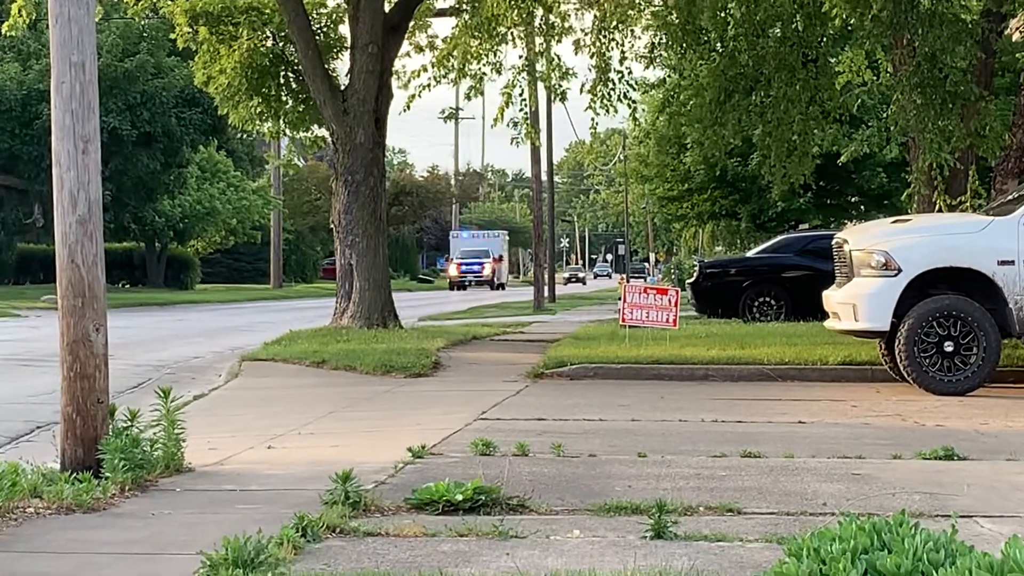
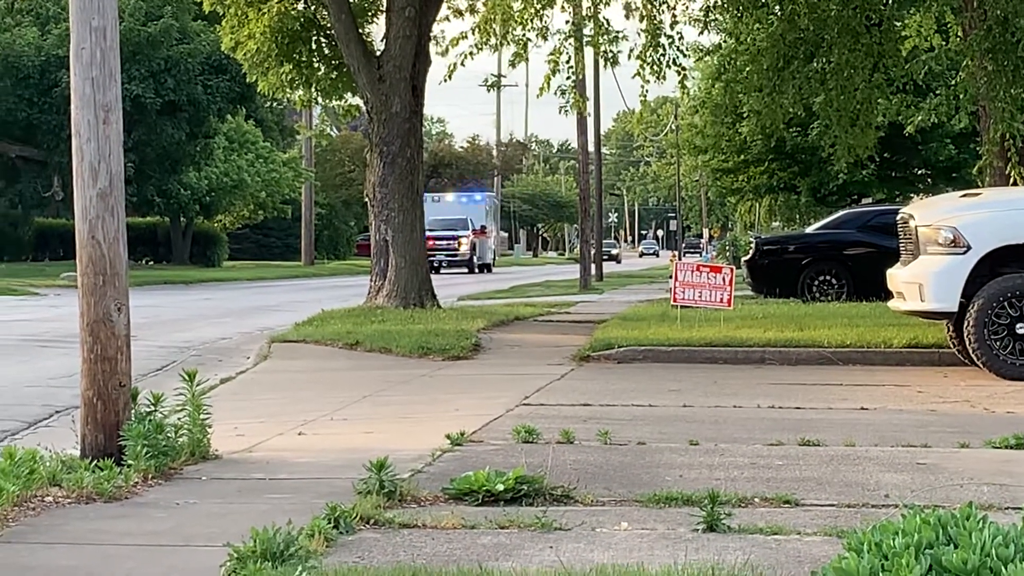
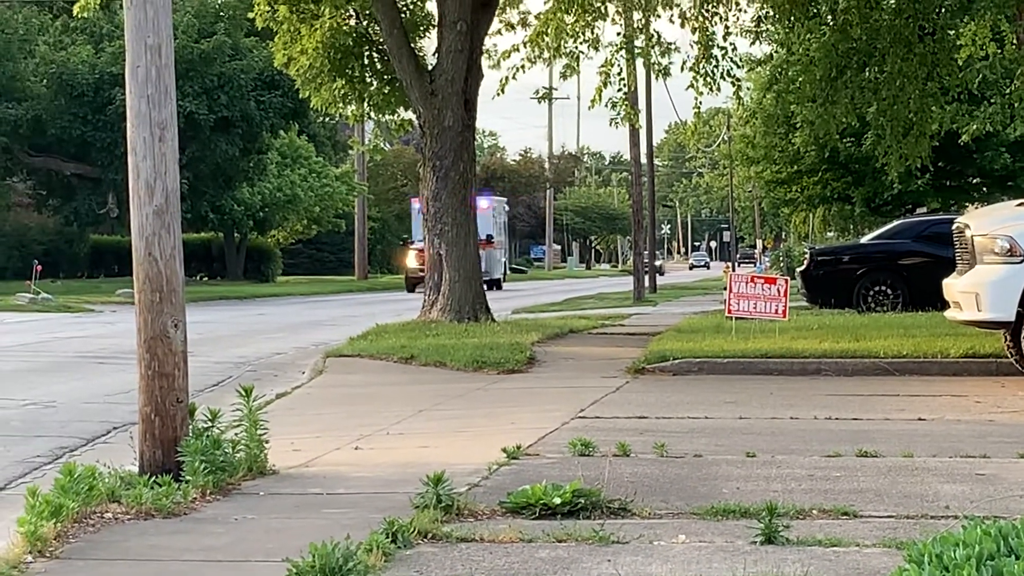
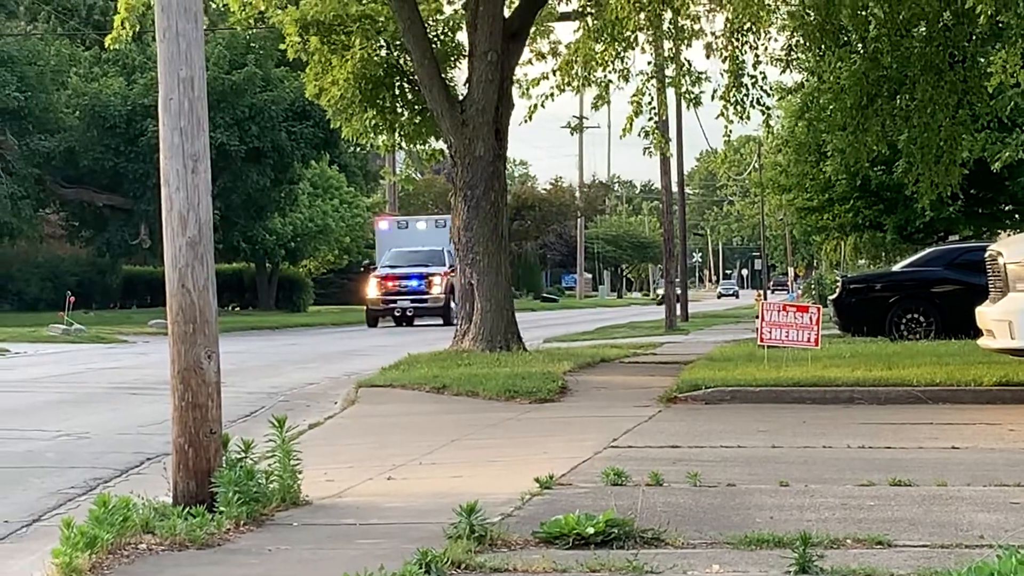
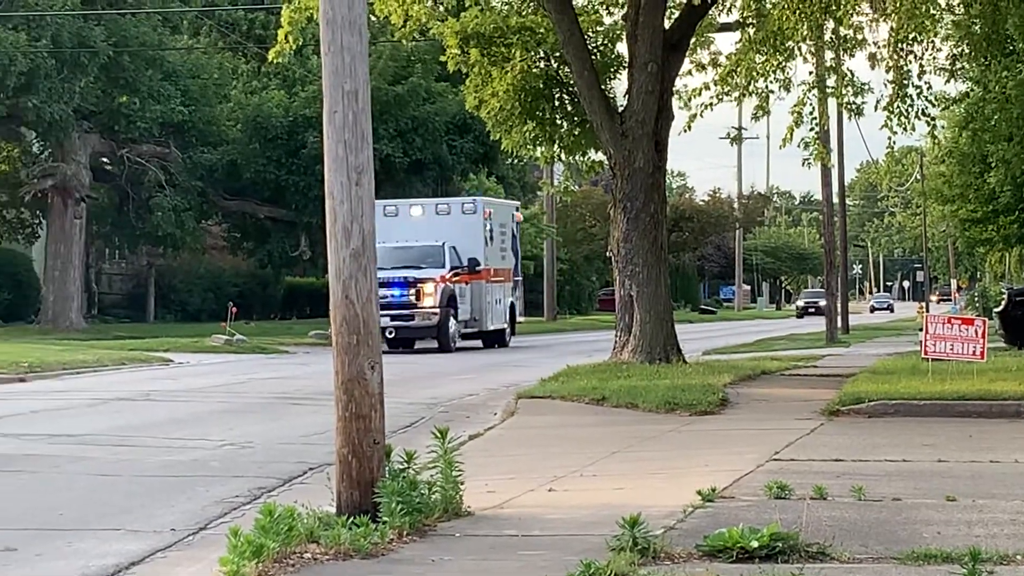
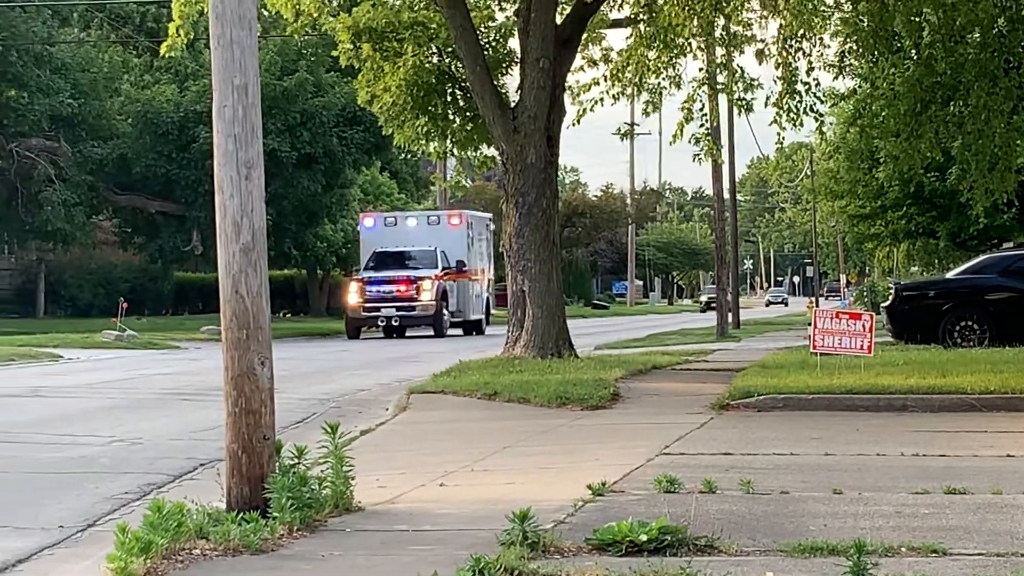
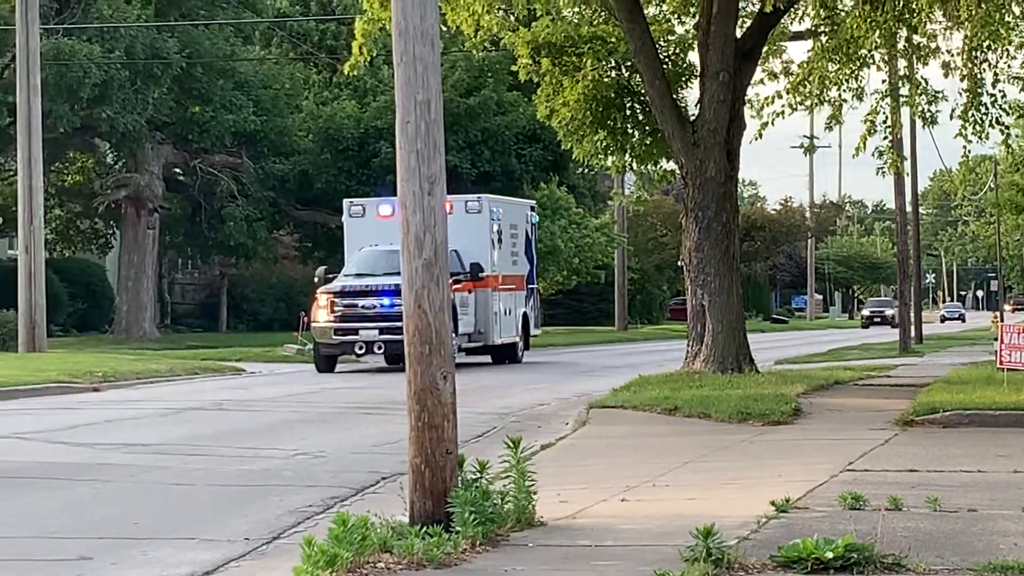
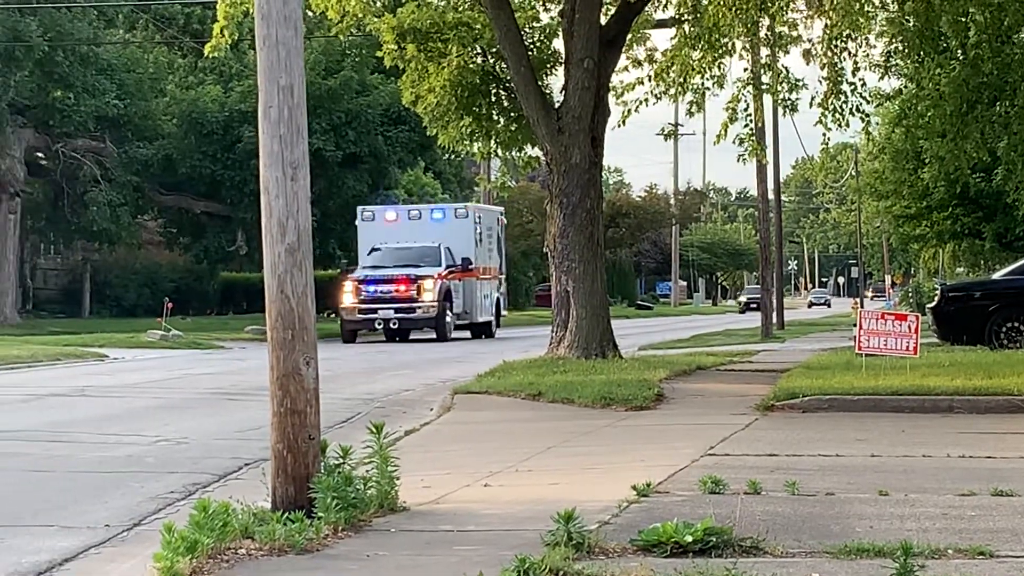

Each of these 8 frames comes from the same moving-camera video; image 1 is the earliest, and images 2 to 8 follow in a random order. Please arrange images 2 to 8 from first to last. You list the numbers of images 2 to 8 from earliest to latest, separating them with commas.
2, 3, 4, 6, 8, 5, 7
